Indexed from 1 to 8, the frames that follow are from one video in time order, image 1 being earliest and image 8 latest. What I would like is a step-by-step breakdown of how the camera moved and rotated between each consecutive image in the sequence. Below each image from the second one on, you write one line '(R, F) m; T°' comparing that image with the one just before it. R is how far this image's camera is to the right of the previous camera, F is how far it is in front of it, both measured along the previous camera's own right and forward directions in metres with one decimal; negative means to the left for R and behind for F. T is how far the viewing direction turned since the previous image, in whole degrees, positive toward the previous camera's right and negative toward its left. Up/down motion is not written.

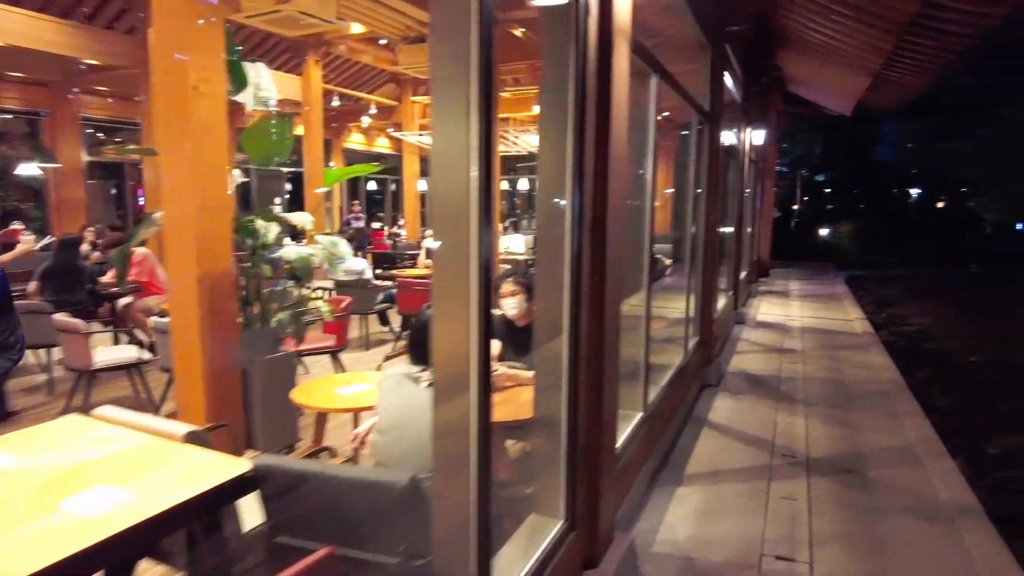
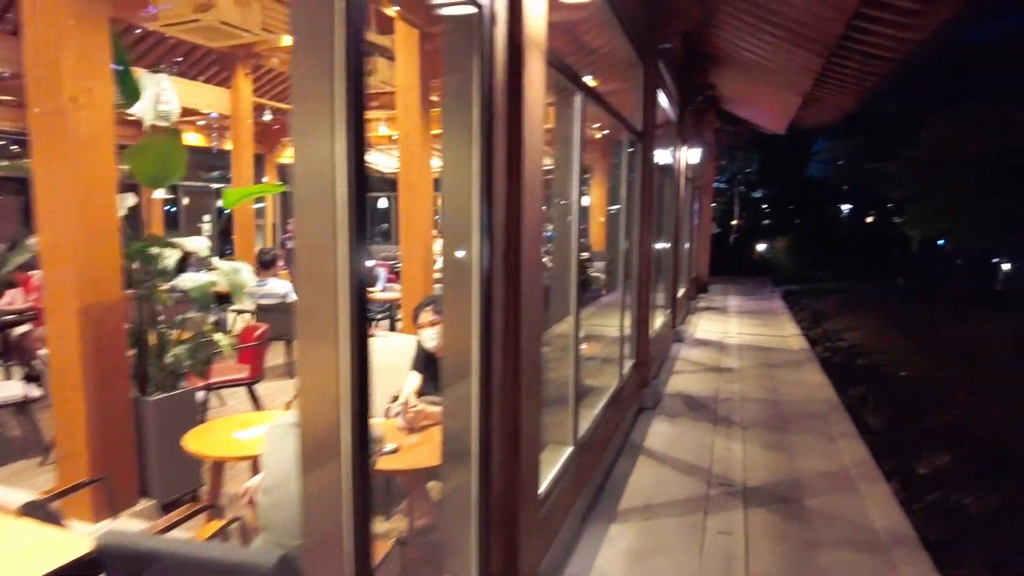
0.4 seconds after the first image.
(+0.1, +0.2) m; +4°
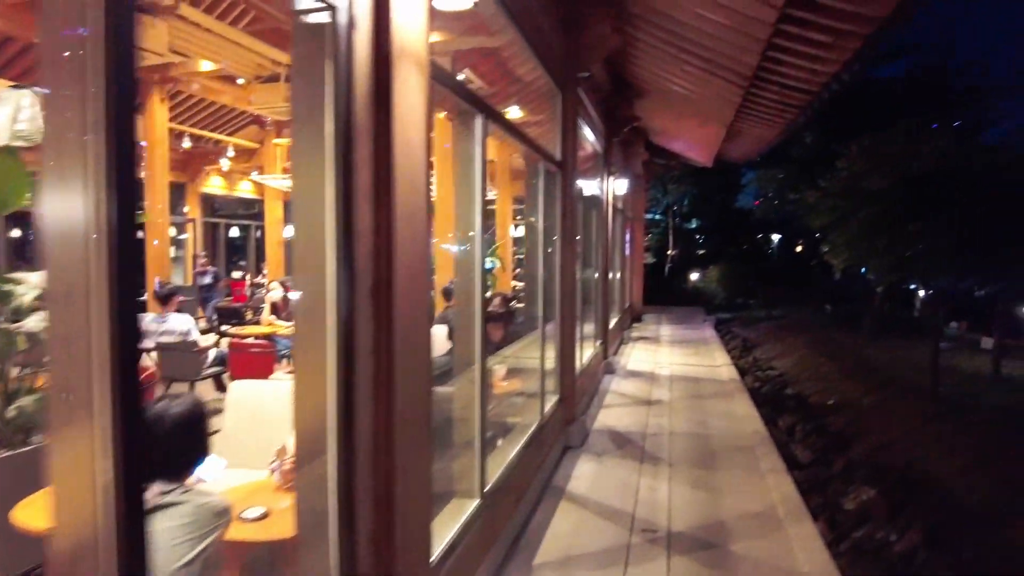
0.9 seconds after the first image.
(+0.2, +0.3) m; +5°
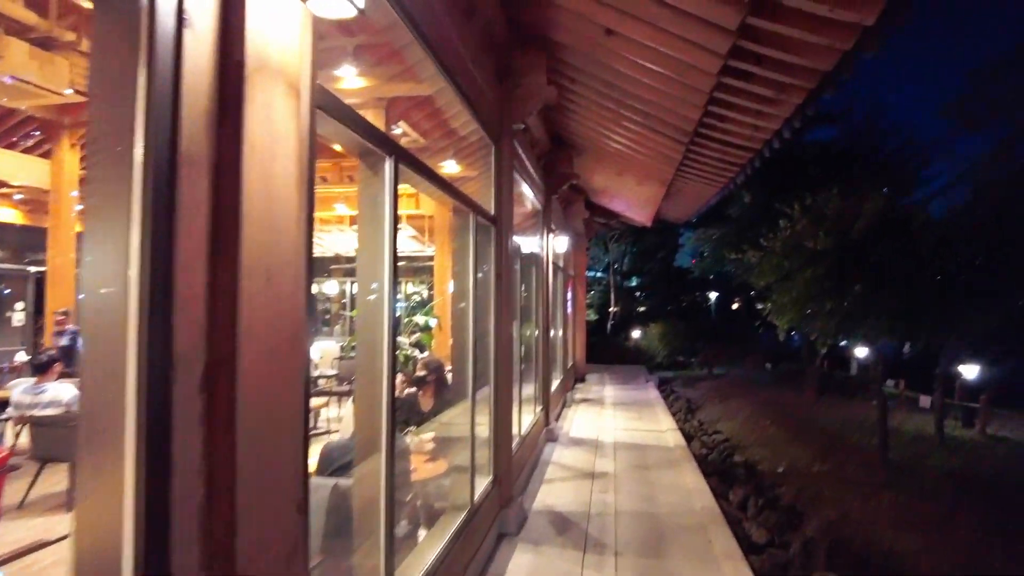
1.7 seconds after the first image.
(+0.1, +0.4) m; +5°
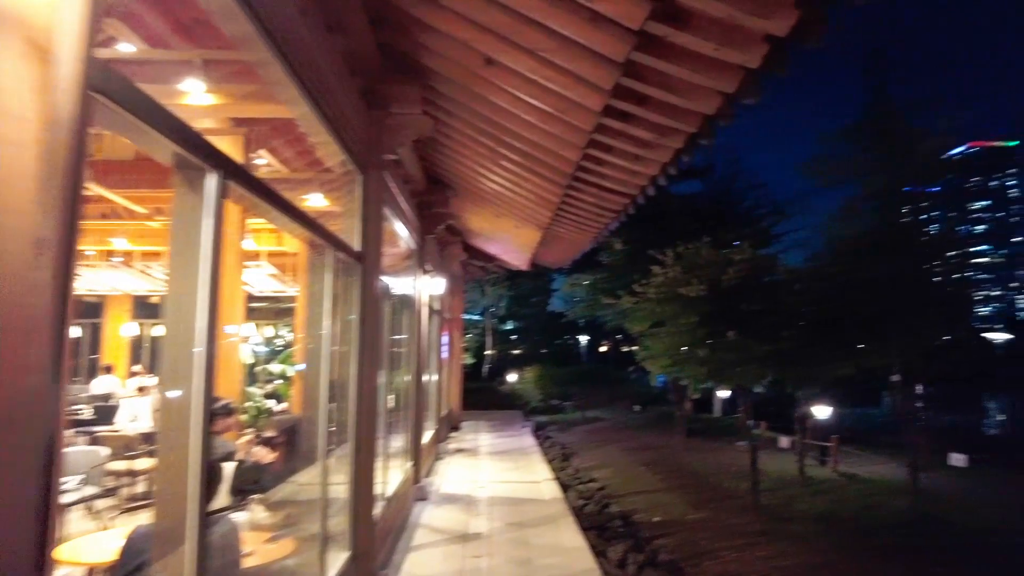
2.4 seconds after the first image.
(+0.1, +0.4) m; +11°
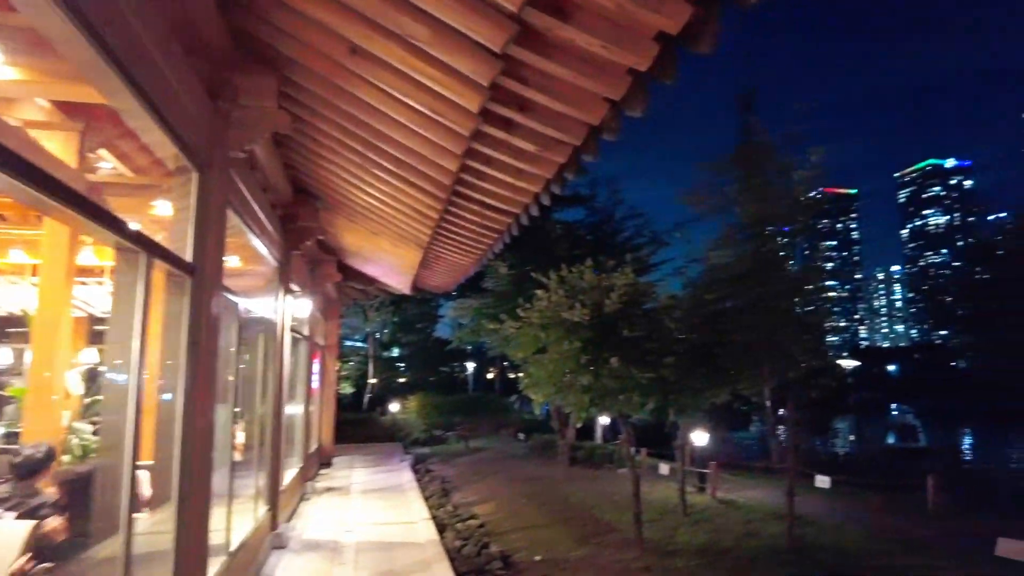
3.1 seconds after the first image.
(+0.1, +0.4) m; +10°
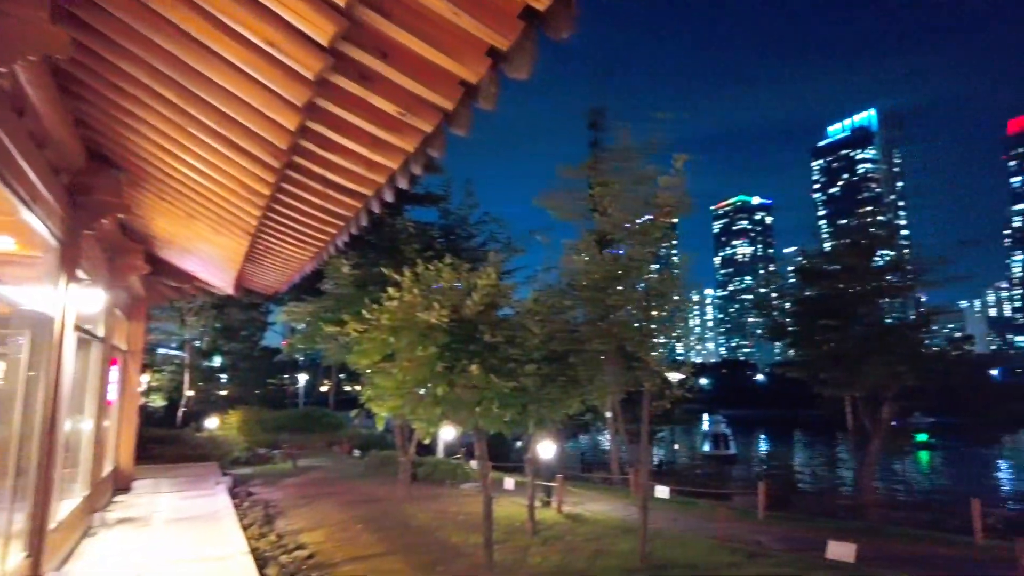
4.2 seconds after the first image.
(0.0, +0.6) m; +14°
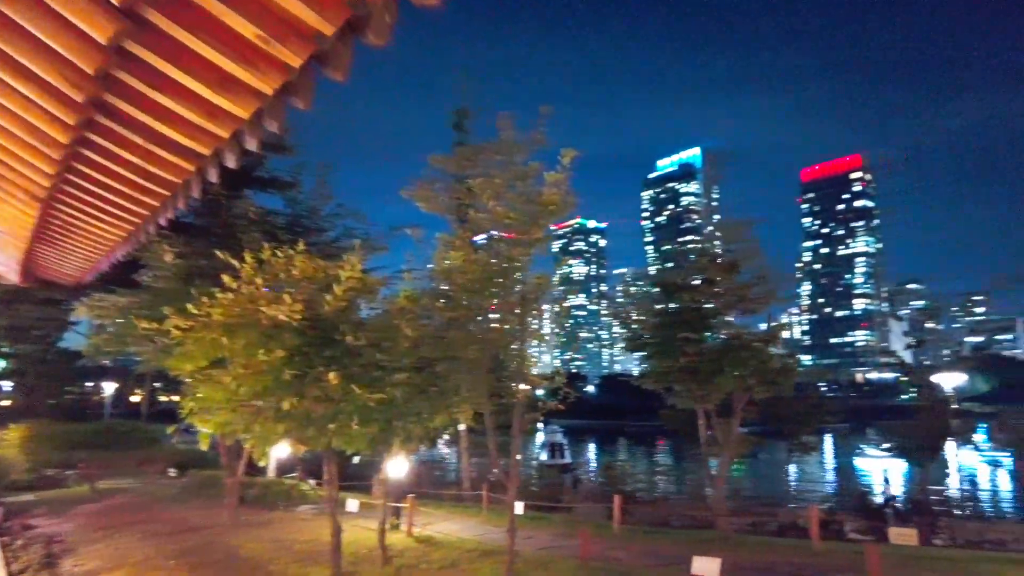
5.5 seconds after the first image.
(-0.2, +0.6) m; +13°
